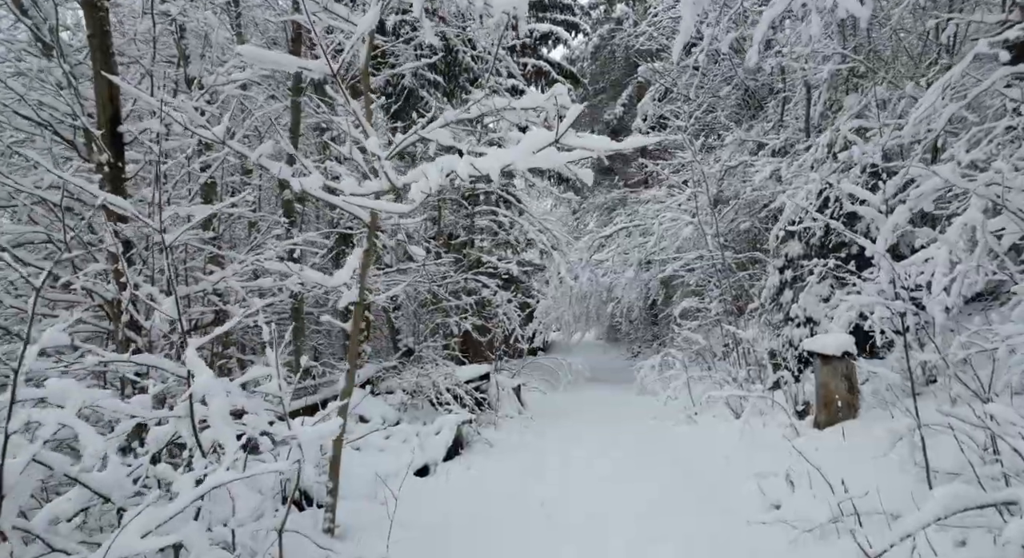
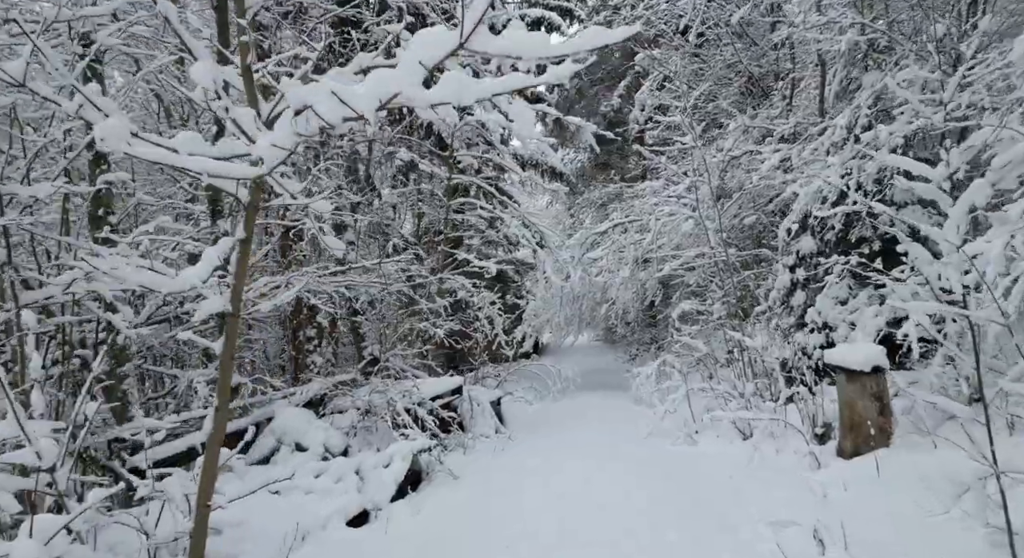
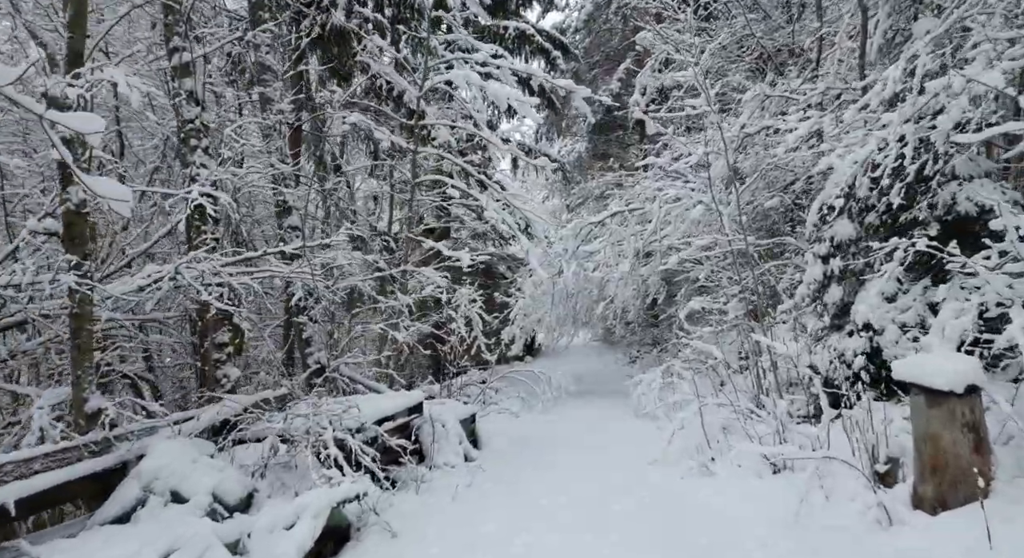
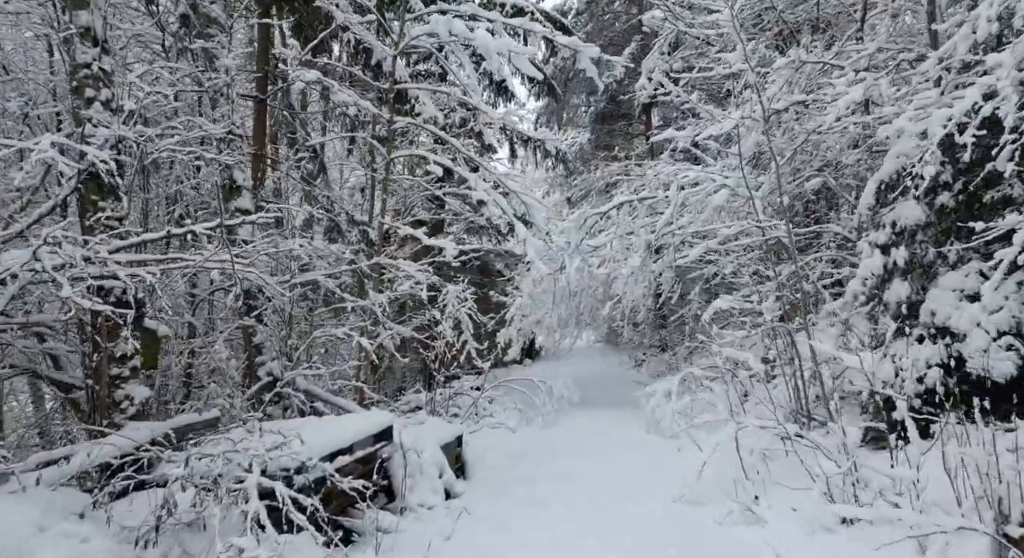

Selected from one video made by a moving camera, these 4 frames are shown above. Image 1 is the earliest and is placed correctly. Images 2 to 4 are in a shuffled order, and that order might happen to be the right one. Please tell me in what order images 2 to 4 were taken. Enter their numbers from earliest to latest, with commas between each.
2, 3, 4
